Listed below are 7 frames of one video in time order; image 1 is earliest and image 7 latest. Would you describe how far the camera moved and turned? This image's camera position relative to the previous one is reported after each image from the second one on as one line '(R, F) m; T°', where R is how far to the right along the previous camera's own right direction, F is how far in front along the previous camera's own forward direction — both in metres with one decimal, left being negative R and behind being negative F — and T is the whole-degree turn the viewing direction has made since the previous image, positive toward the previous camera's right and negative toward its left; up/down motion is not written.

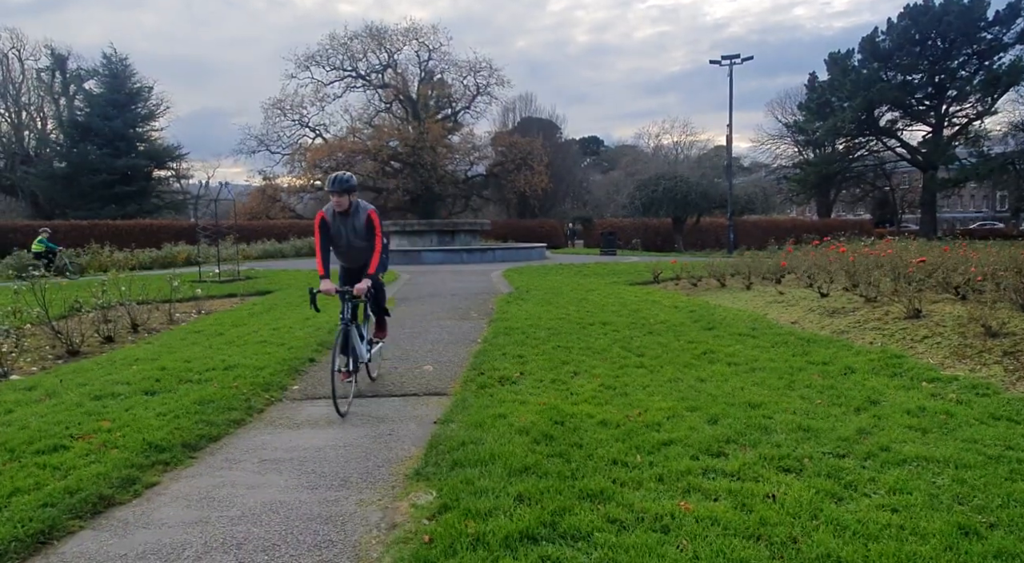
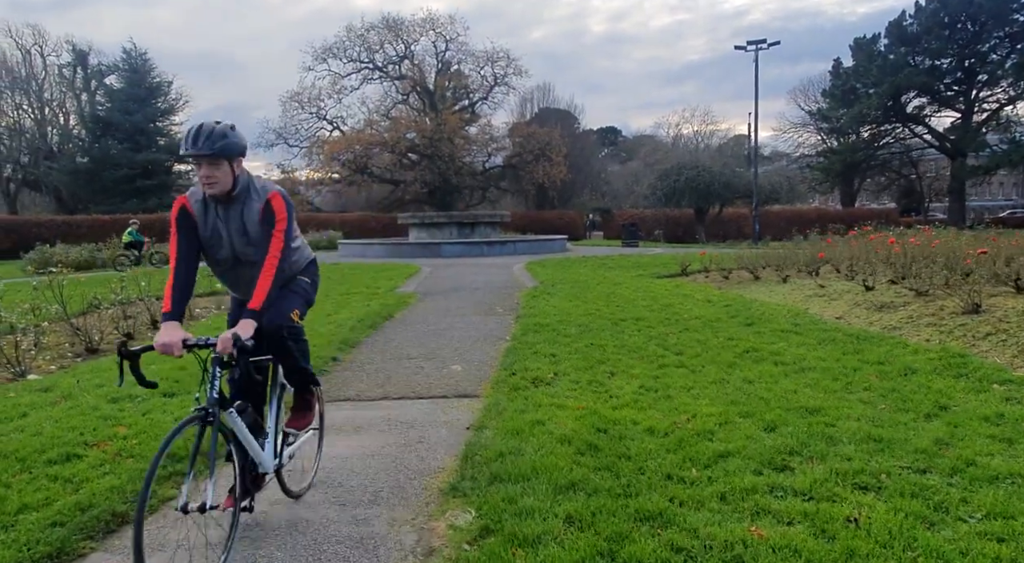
(-0.1, +0.4) m; -1°
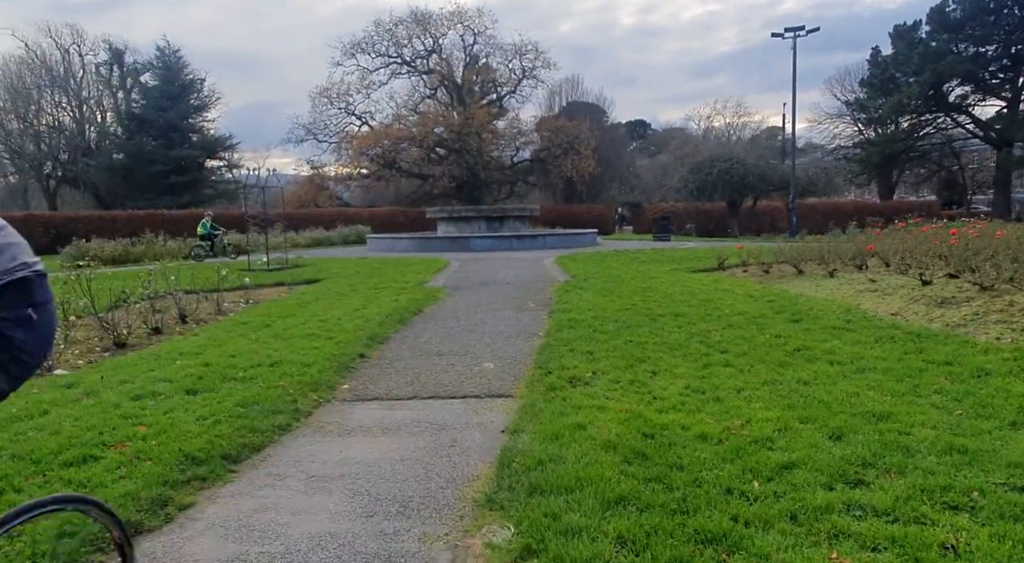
(-0.1, +0.4) m; -2°
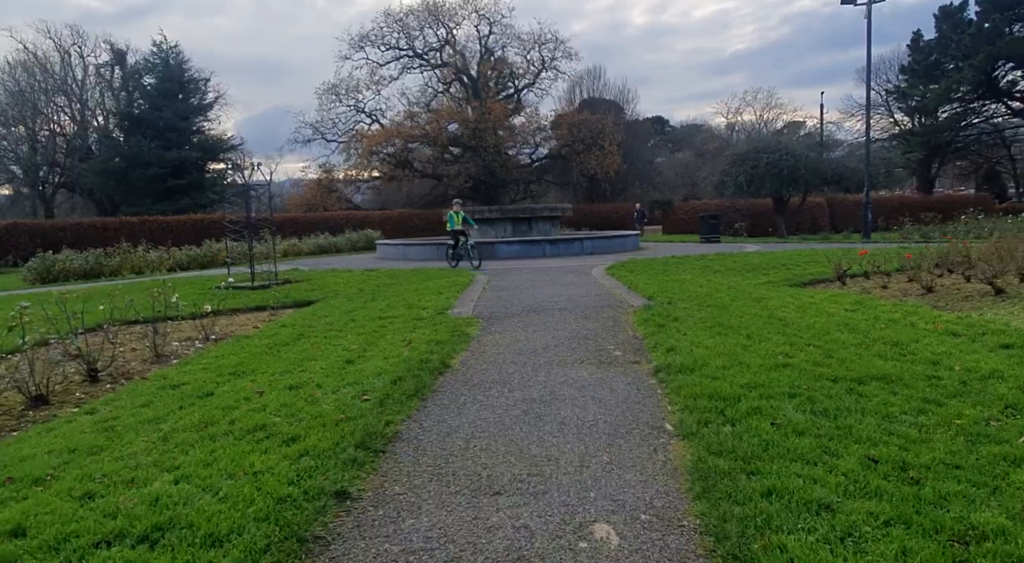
(-0.5, +3.8) m; -1°
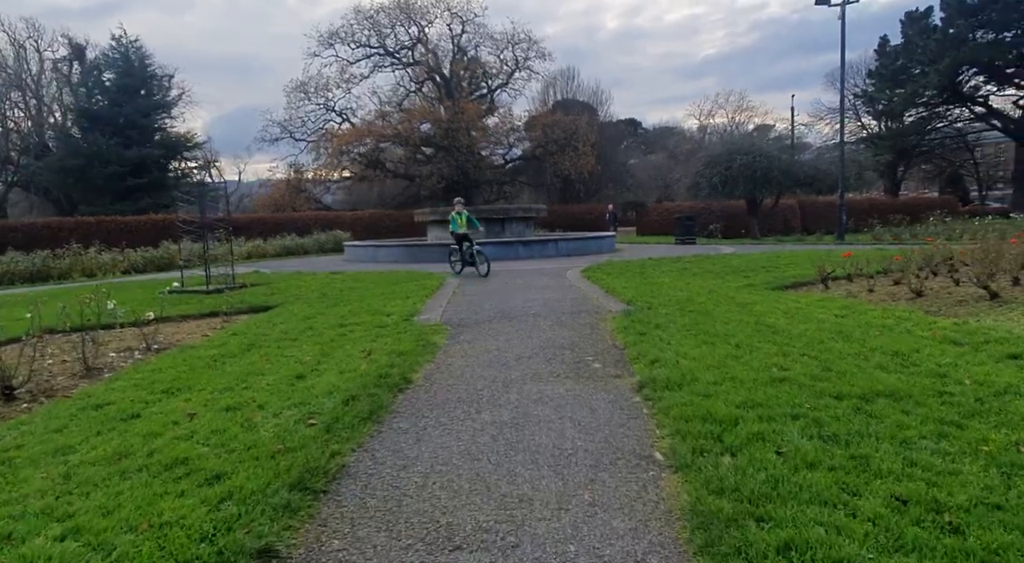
(0.0, +0.7) m; +2°
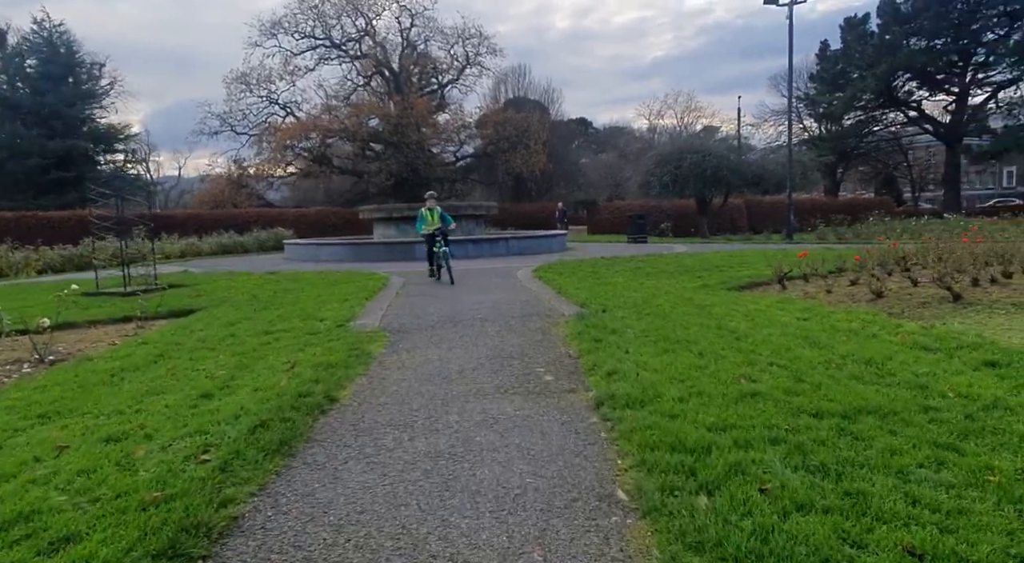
(+0.1, +0.7) m; +4°
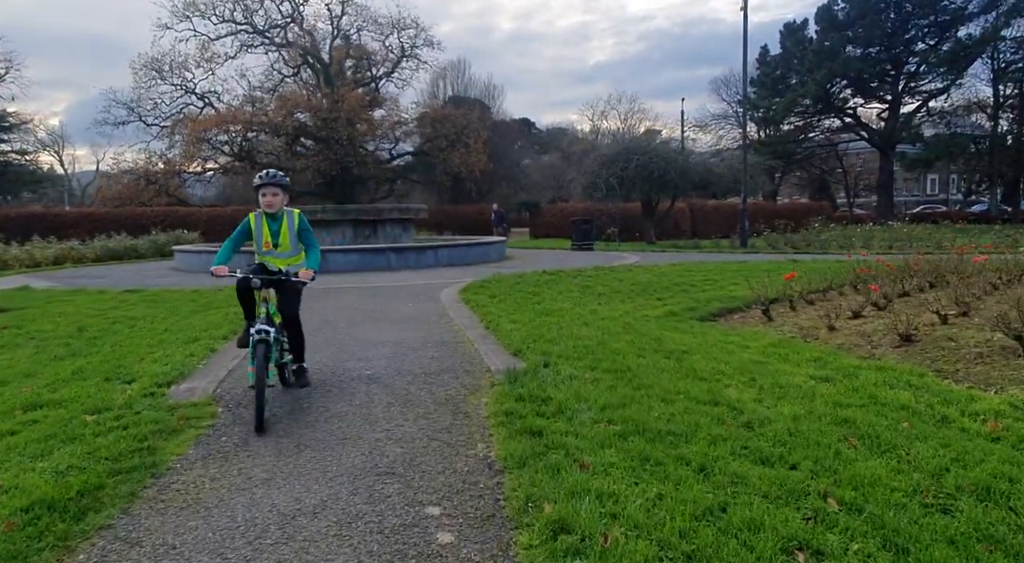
(+0.3, +2.7) m; +4°
